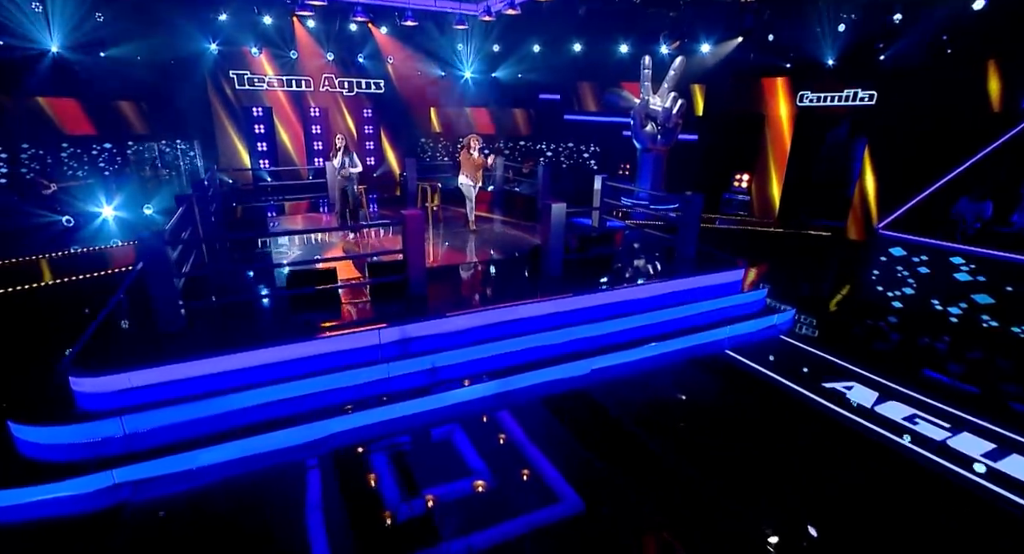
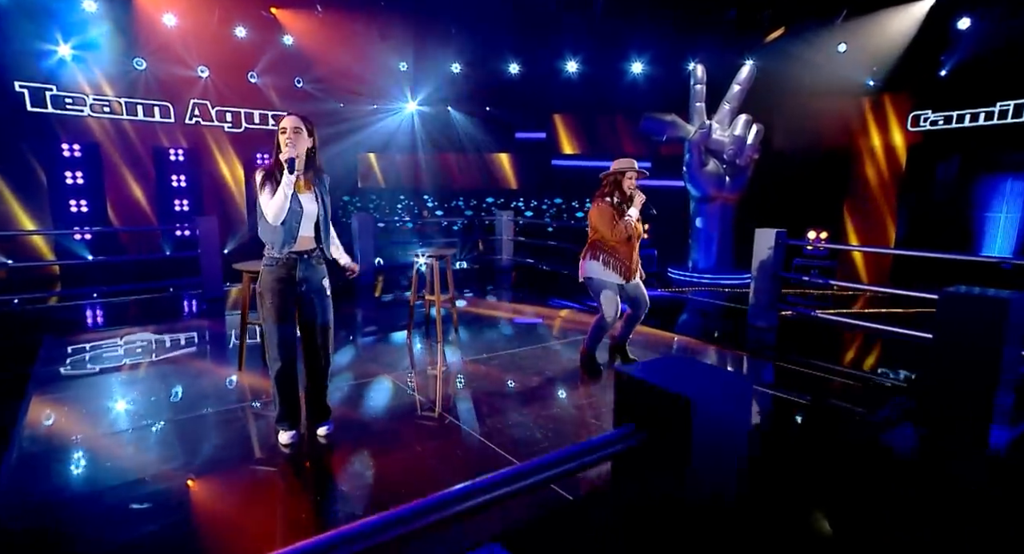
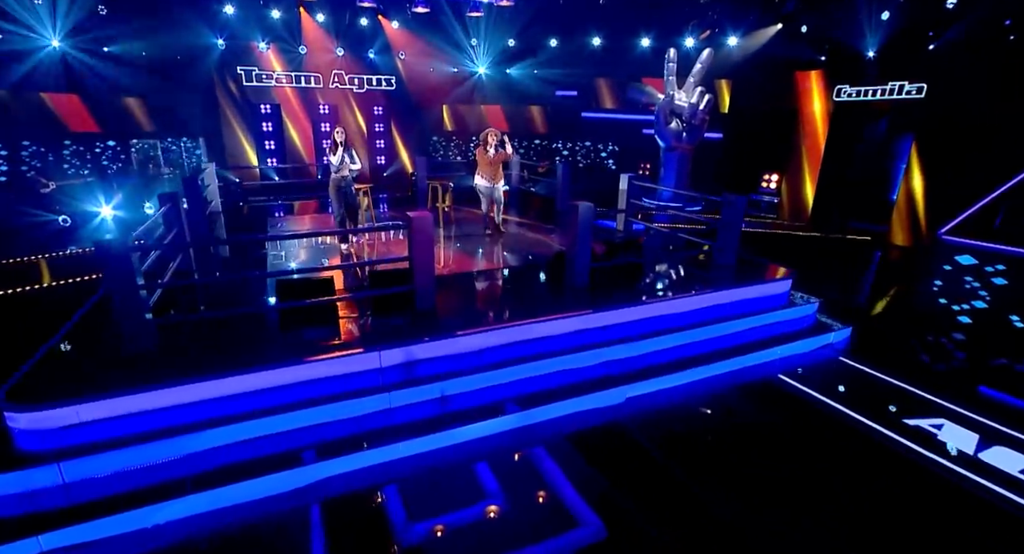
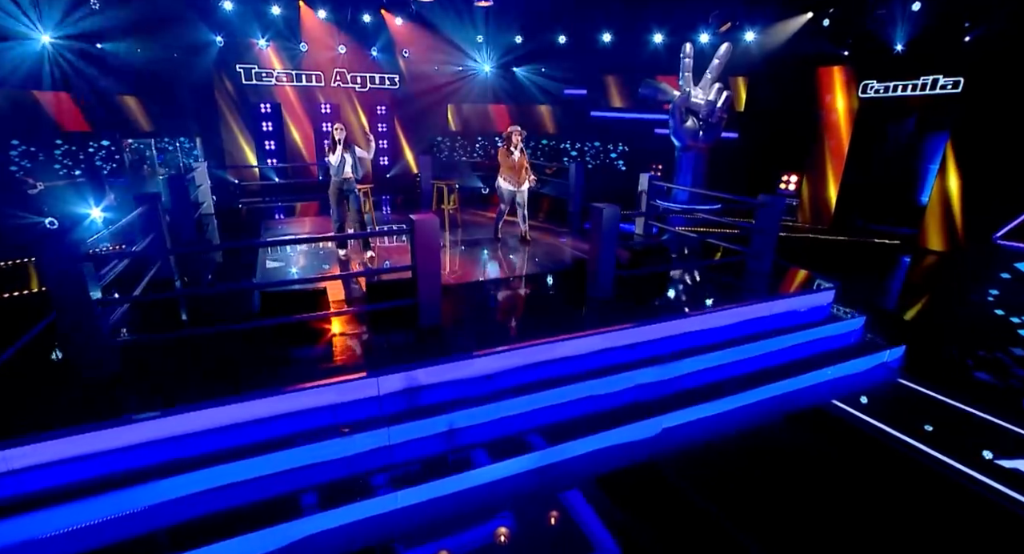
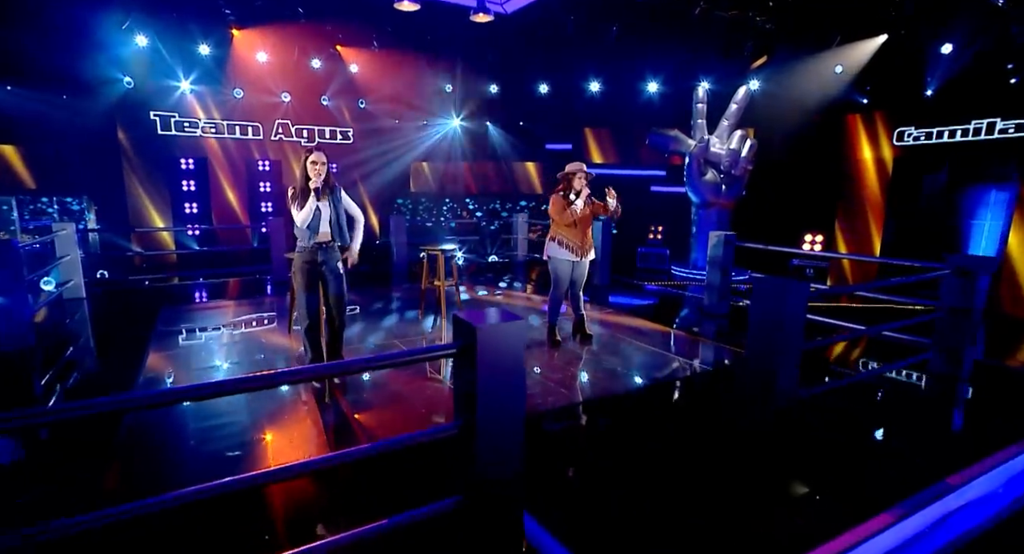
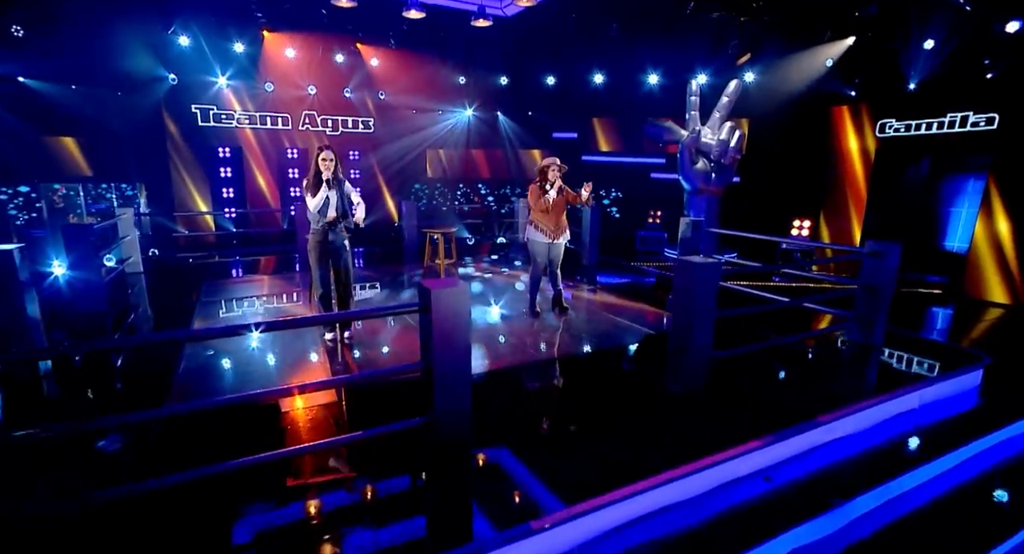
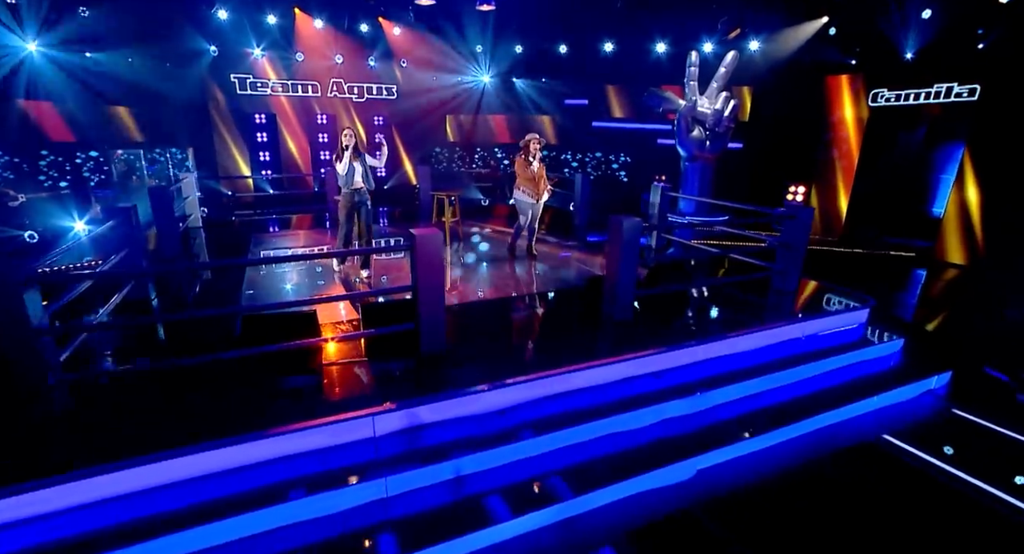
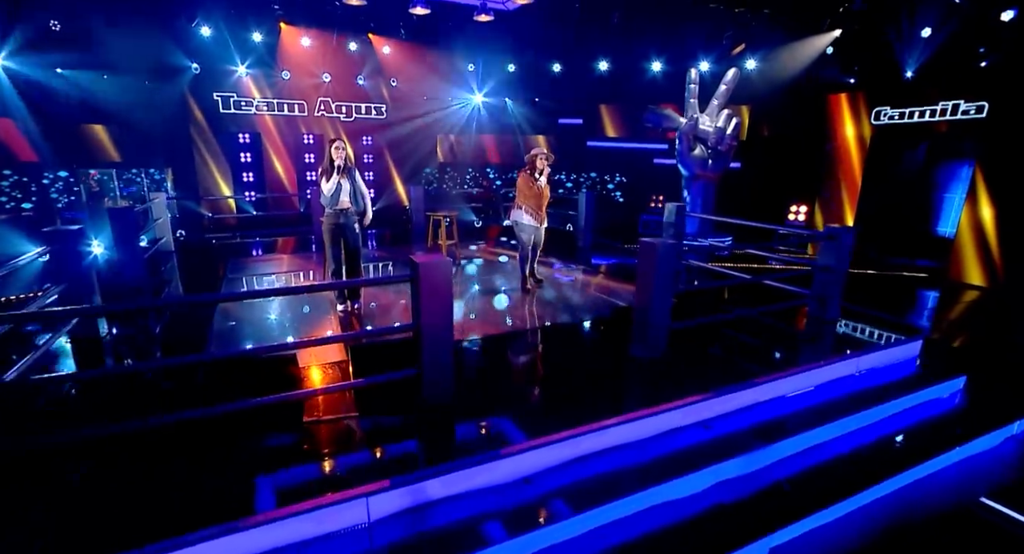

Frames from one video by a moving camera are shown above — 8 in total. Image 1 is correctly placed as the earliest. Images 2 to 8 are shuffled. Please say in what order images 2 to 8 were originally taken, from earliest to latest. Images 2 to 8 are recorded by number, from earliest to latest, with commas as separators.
3, 4, 7, 8, 6, 5, 2
